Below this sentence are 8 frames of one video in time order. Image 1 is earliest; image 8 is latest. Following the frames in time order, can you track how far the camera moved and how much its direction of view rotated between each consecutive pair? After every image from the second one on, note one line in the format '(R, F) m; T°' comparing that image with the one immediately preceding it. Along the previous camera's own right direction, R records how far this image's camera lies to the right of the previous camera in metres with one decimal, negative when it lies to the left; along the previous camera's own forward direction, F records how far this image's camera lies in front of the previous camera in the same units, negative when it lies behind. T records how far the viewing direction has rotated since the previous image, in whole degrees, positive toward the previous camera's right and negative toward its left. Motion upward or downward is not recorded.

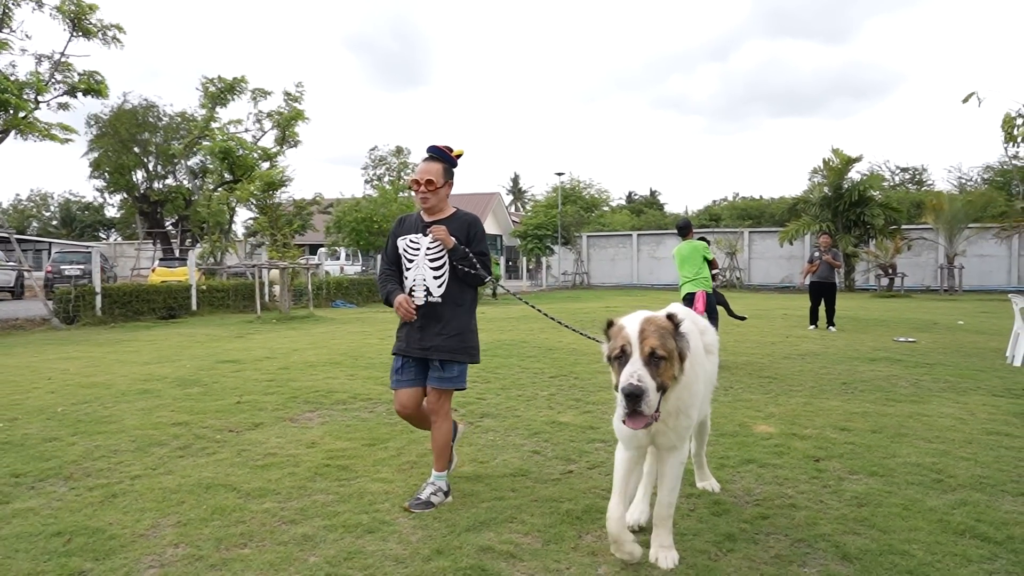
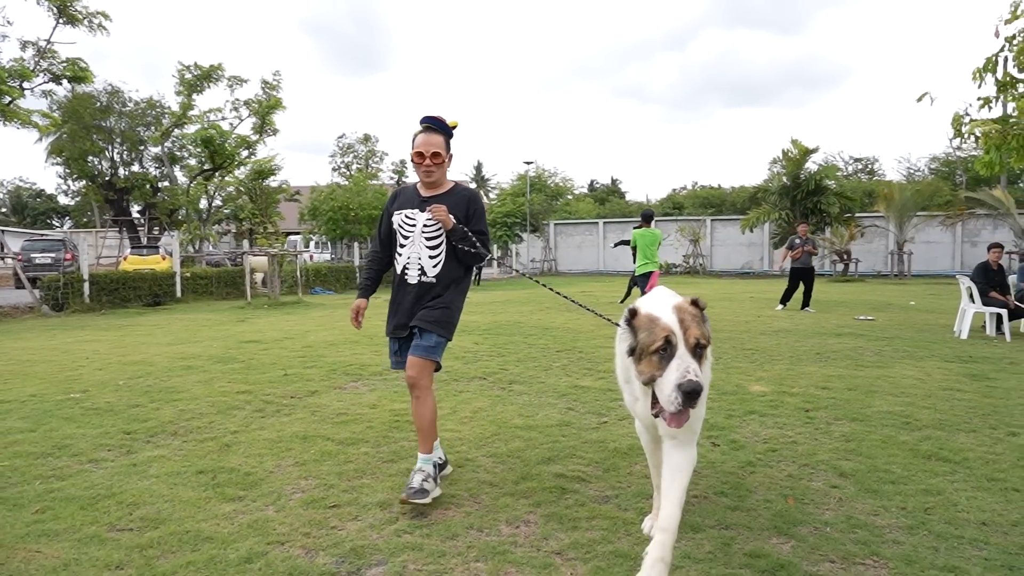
(-0.6, -0.8) m; +3°
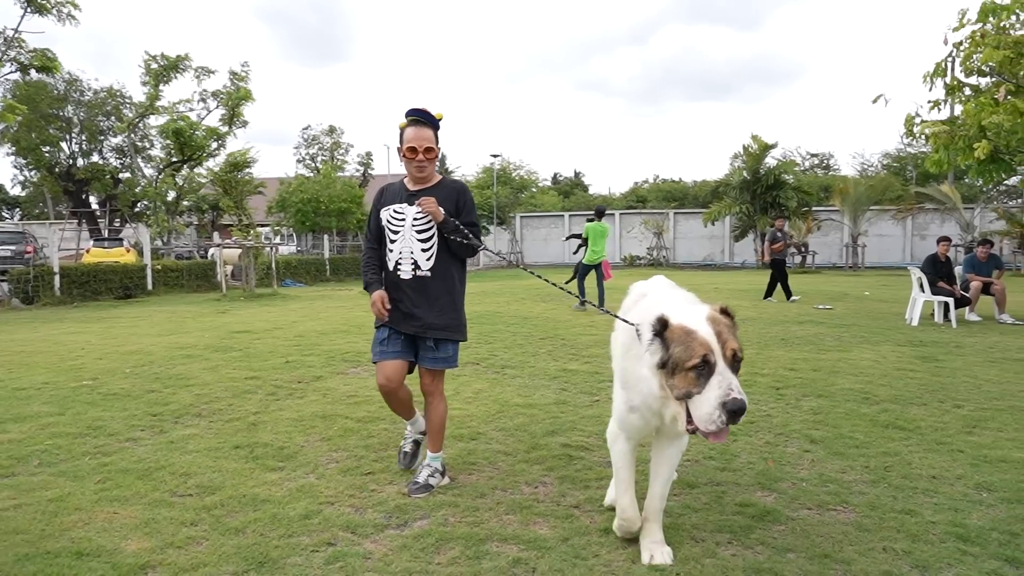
(-0.3, -0.5) m; +3°
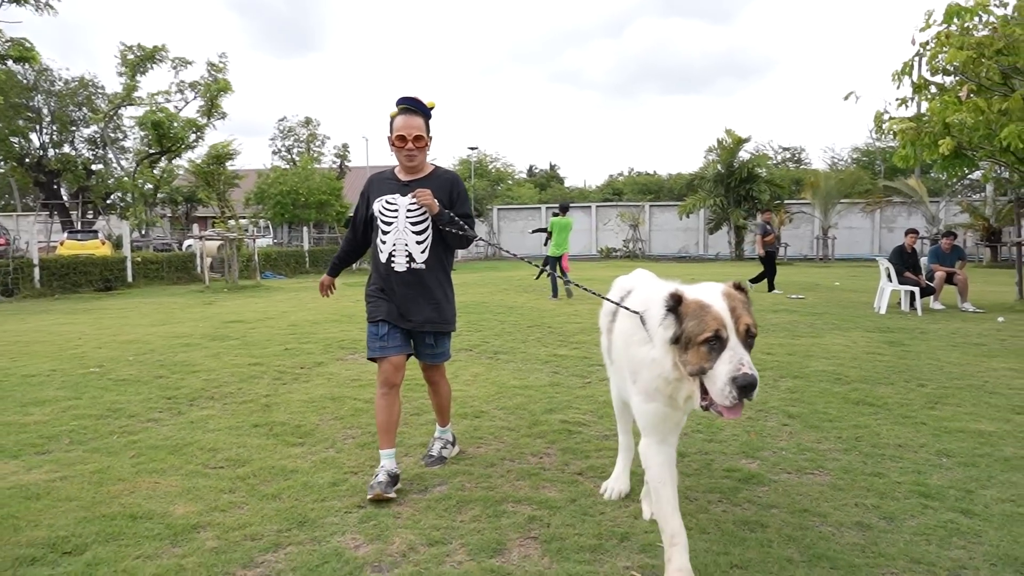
(-0.2, -0.3) m; +2°
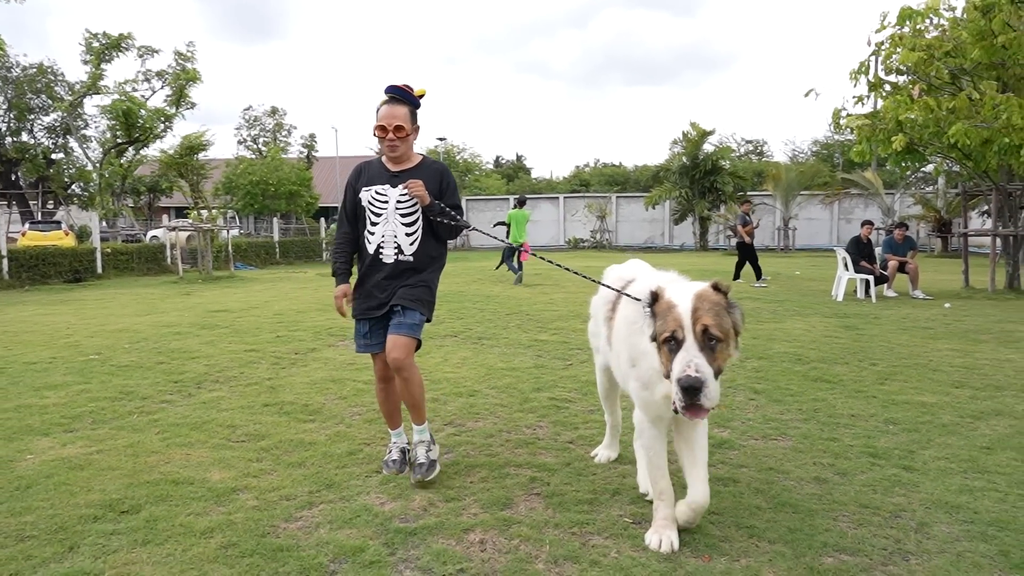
(-0.2, -0.4) m; +3°
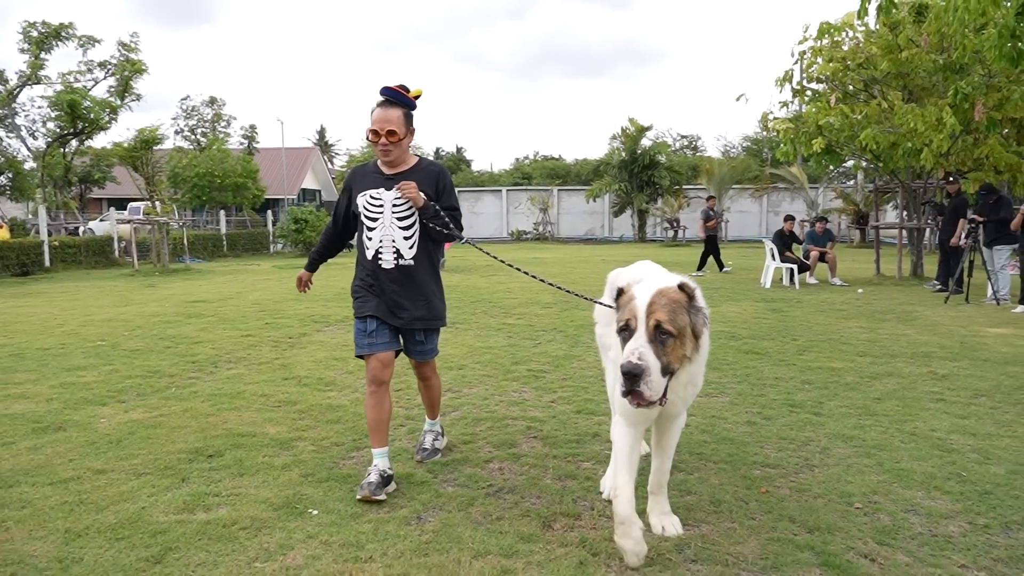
(-0.4, -0.9) m; +5°
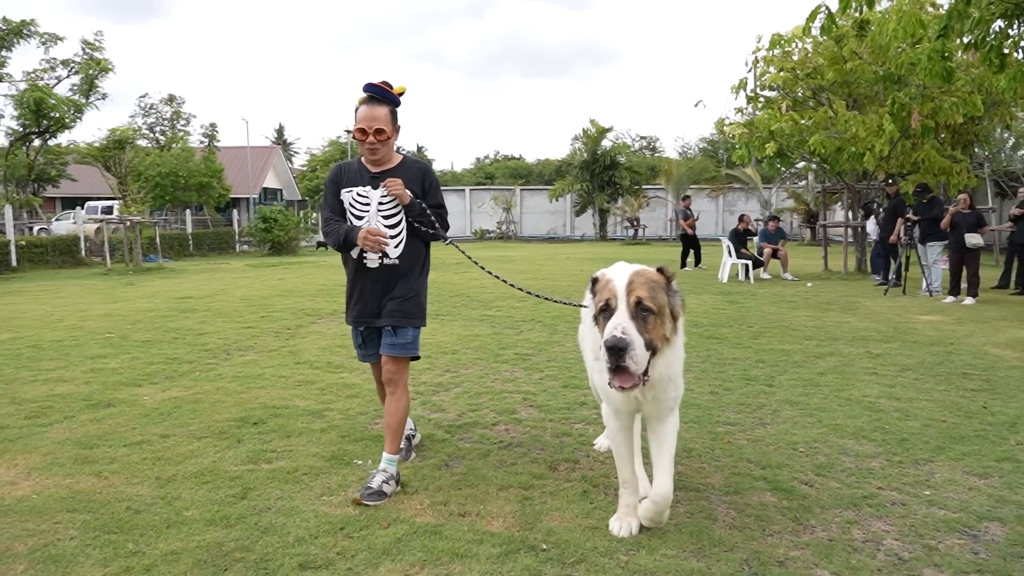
(-0.3, -0.7) m; +3°
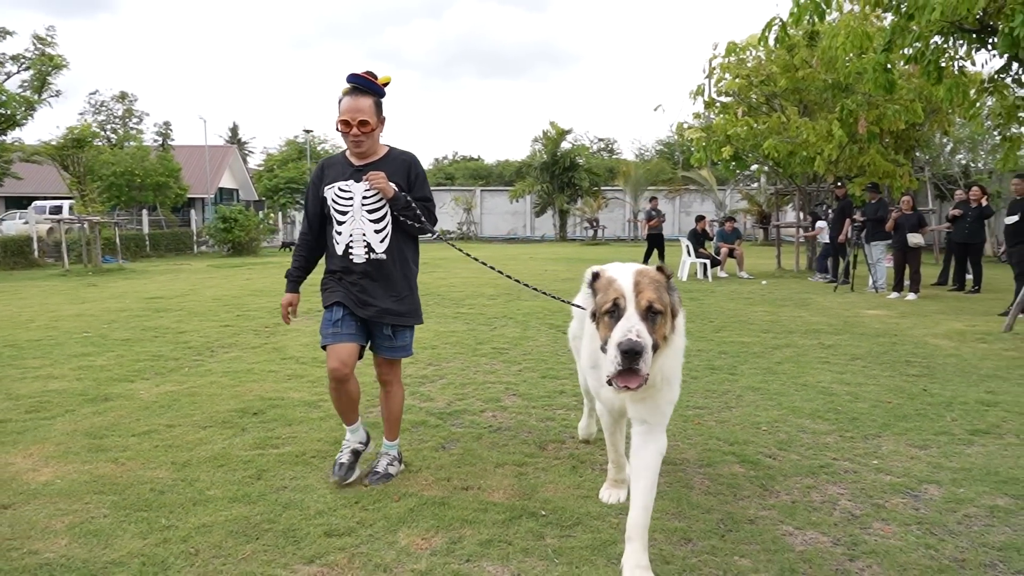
(-0.2, -0.3) m; +3°
